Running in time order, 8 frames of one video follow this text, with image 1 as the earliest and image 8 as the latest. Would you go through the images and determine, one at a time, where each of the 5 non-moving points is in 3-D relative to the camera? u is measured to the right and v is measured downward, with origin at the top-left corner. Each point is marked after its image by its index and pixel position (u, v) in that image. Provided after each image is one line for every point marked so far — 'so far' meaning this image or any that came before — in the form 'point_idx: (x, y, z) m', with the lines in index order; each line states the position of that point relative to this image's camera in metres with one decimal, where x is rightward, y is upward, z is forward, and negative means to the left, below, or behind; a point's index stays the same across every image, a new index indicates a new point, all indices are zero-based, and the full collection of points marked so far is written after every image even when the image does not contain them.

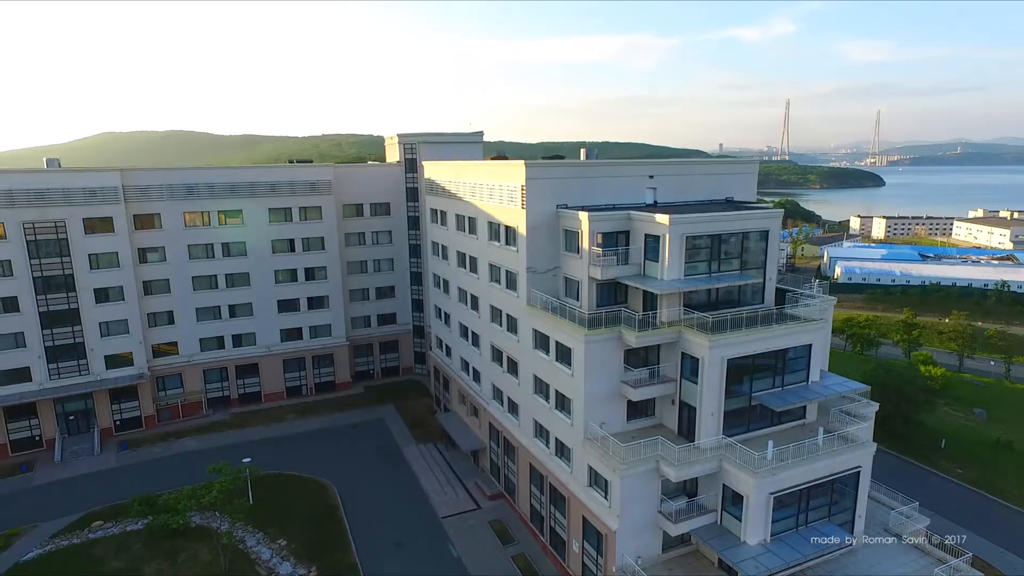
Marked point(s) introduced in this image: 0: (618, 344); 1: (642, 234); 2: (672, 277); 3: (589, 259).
0: (+3.4, -1.9, +18.9) m
1: (+4.4, +1.8, +19.7) m
2: (+5.2, +0.4, +19.1) m
3: (+2.6, +1.0, +20.0) m
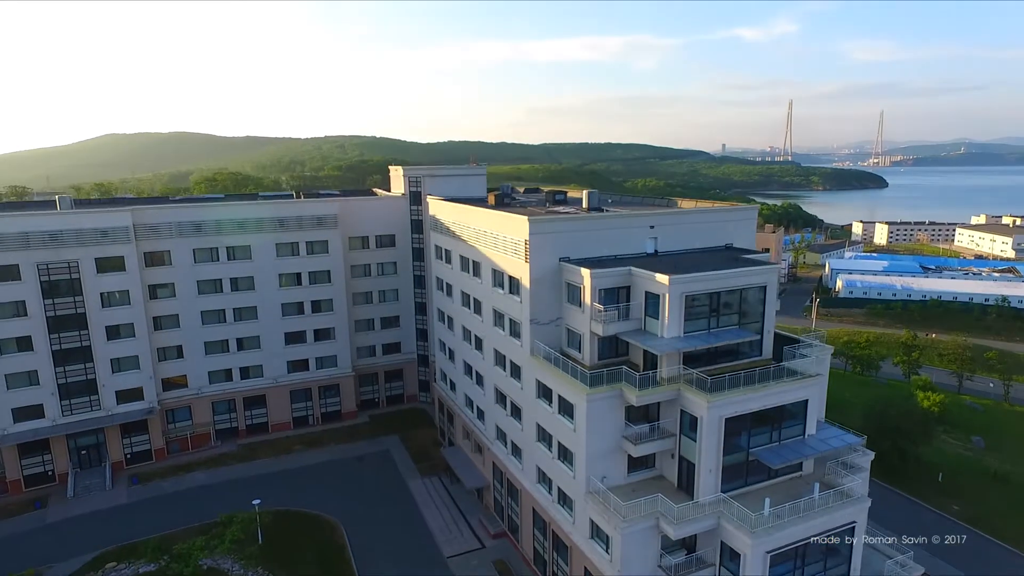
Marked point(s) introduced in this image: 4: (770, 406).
0: (+3.5, -3.8, +19.4) m
1: (+4.5, -0.1, +20.2) m
2: (+5.4, -1.5, +19.6) m
3: (+2.7, -0.9, +20.5) m
4: (+8.4, -3.9, +19.2) m
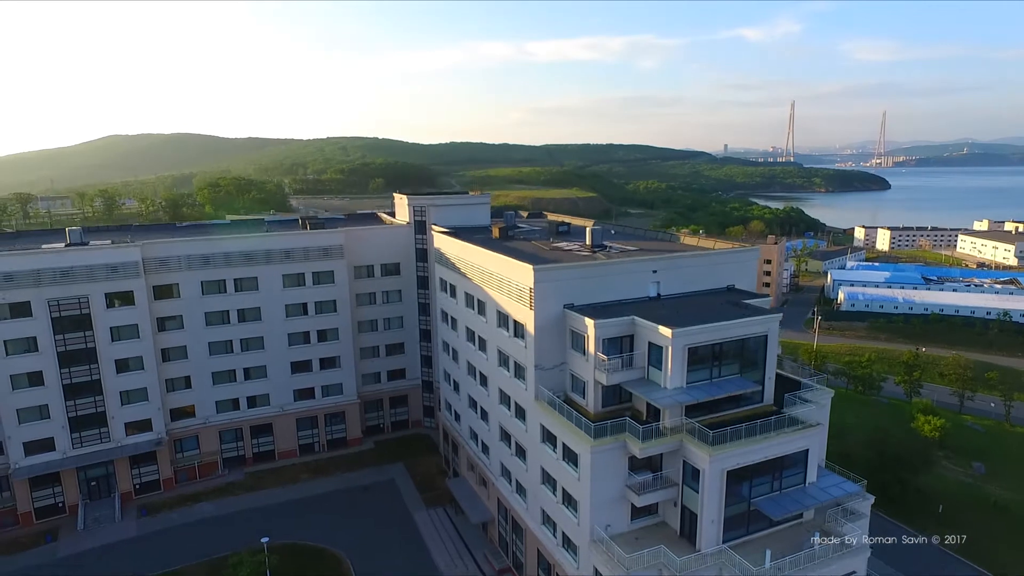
0: (+3.7, -5.5, +19.7) m
1: (+4.7, -1.8, +20.6) m
2: (+5.5, -3.3, +19.9) m
3: (+2.9, -2.6, +20.8) m
4: (+8.6, -5.6, +19.5) m
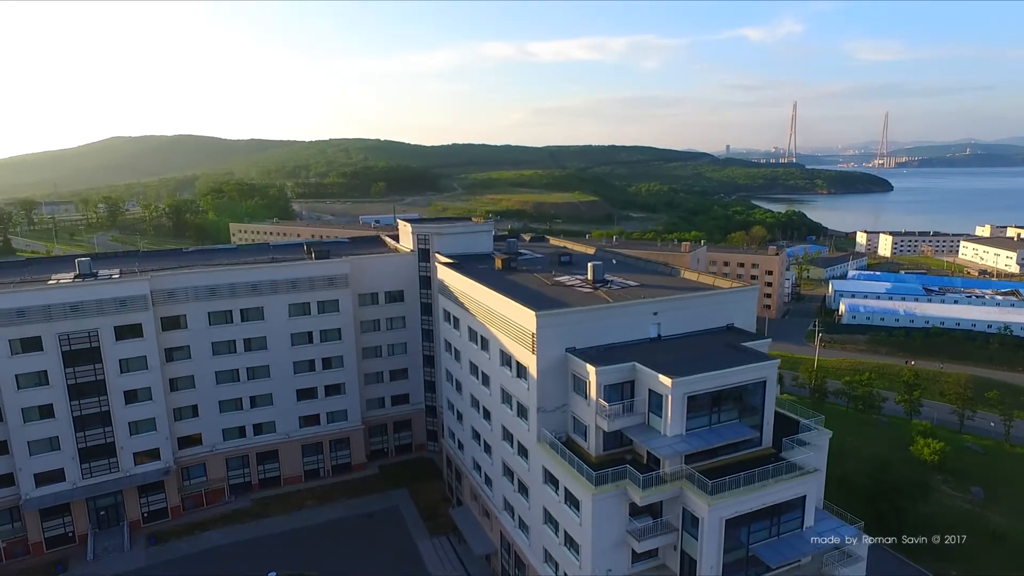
0: (+3.8, -7.2, +20.1) m
1: (+4.8, -3.5, +21.0) m
2: (+5.6, -5.0, +20.3) m
3: (+3.0, -4.3, +21.2) m
4: (+8.7, -7.3, +19.9) m
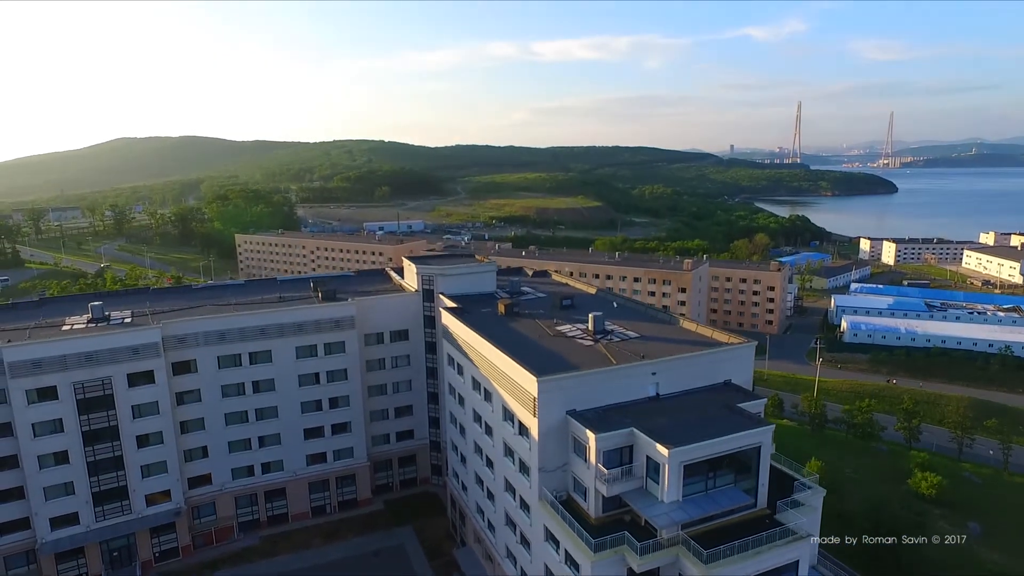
0: (+3.9, -9.7, +20.7) m
1: (+4.9, -6.1, +21.6) m
2: (+5.7, -7.5, +20.9) m
3: (+3.1, -6.9, +21.9) m
4: (+8.8, -9.9, +20.5) m
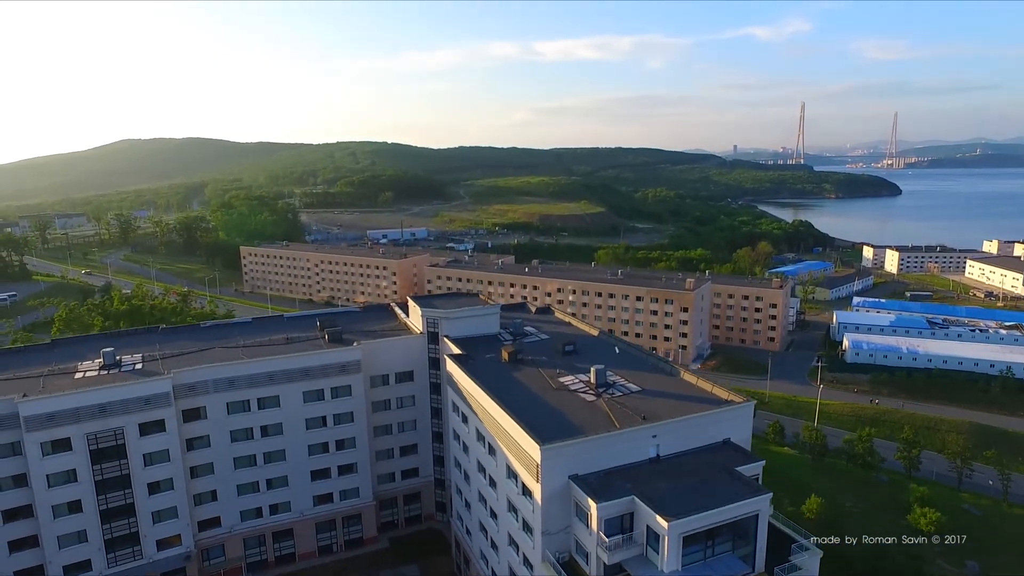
0: (+4.0, -12.5, +21.3) m
1: (+5.0, -8.8, +22.2) m
2: (+5.8, -10.3, +21.5) m
3: (+3.2, -9.6, +22.4) m
4: (+8.9, -12.6, +21.0) m
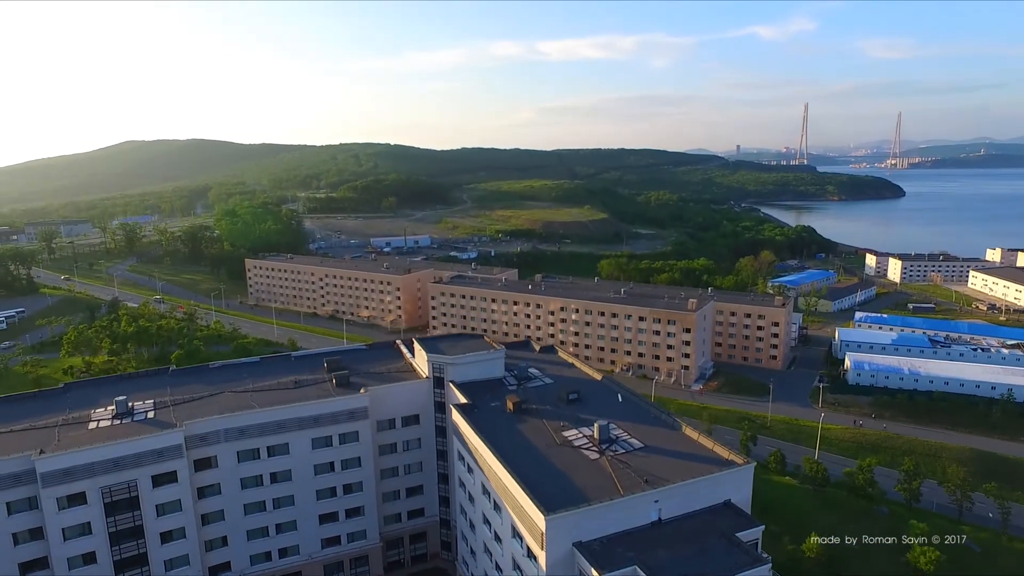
0: (+4.2, -15.5, +21.9) m
1: (+5.2, -11.8, +22.7) m
2: (+6.1, -13.3, +22.0) m
3: (+3.5, -12.6, +23.0) m
4: (+9.1, -15.6, +21.6) m
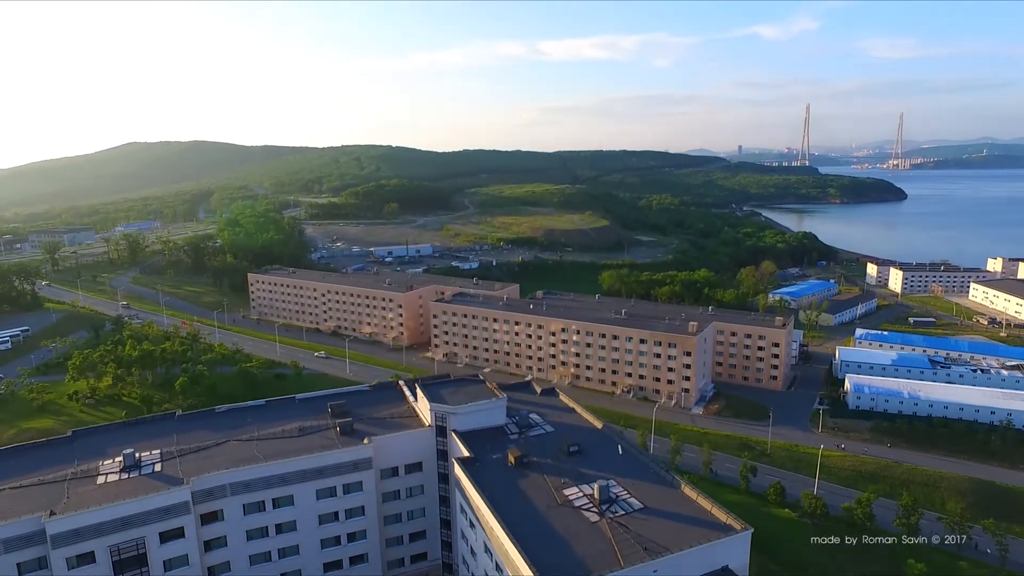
0: (+4.3, -18.8, +22.4) m
1: (+5.3, -15.2, +23.2) m
2: (+6.1, -16.6, +22.5) m
3: (+3.5, -16.0, +23.5) m
4: (+9.2, -18.9, +22.1) m
